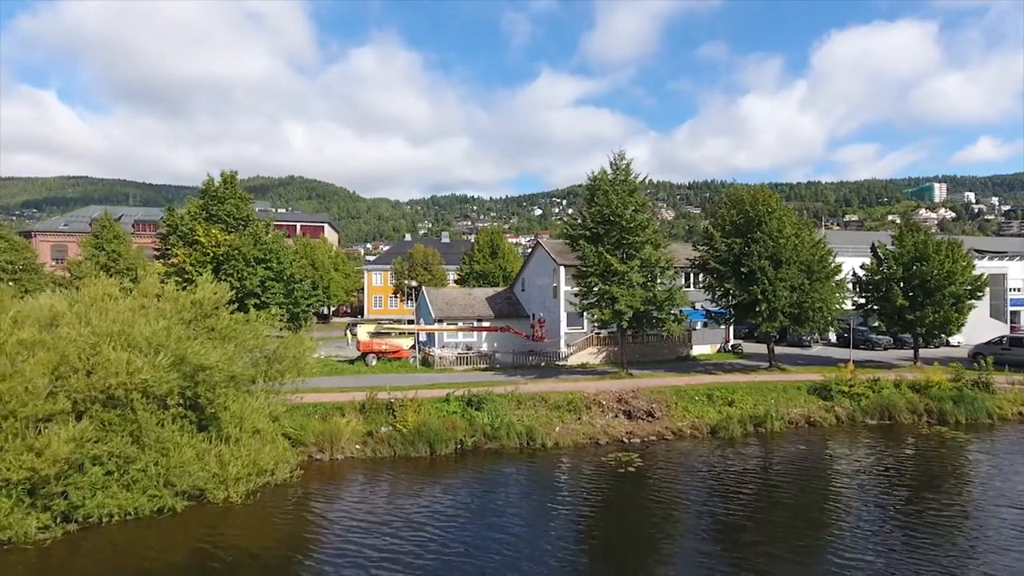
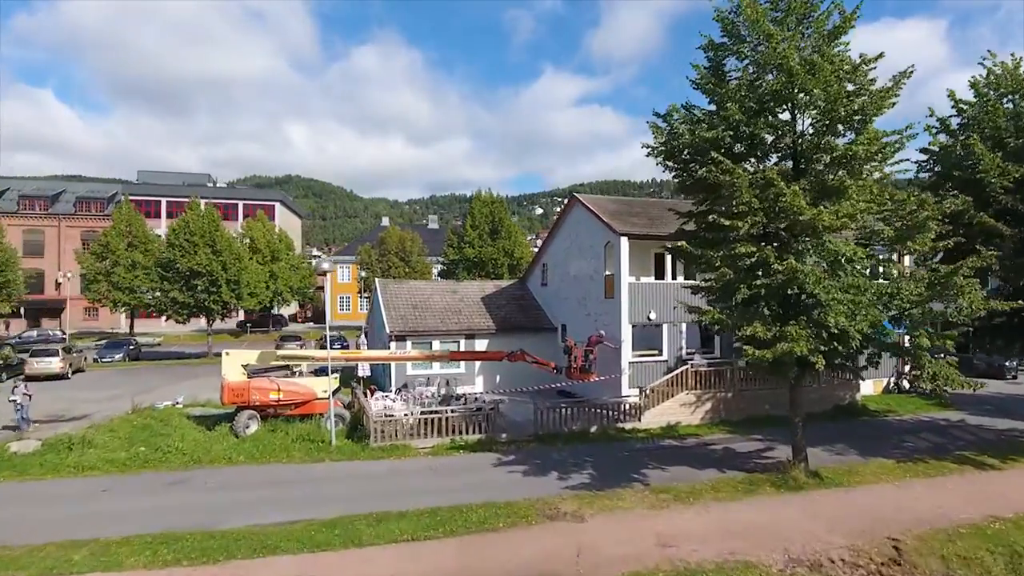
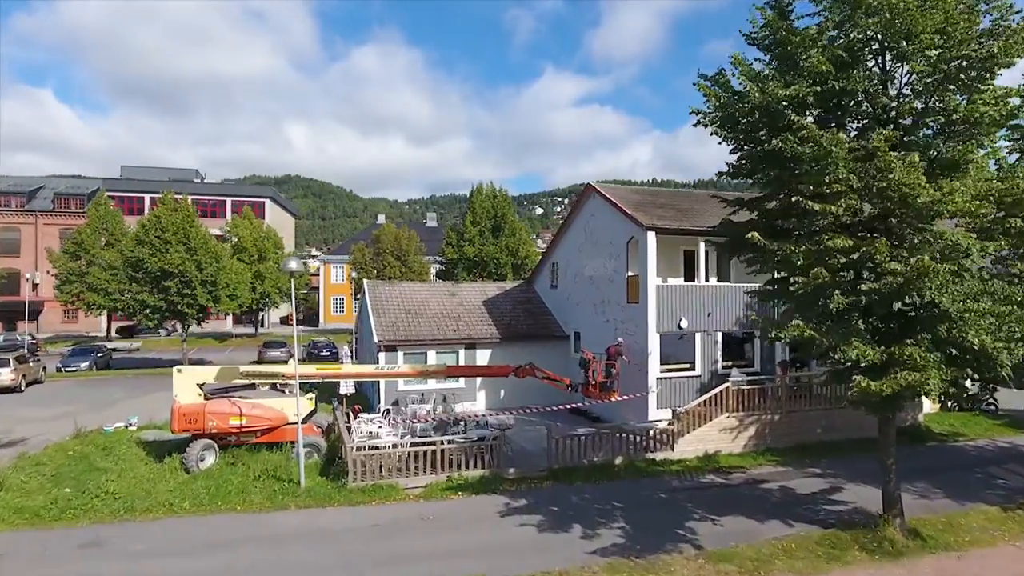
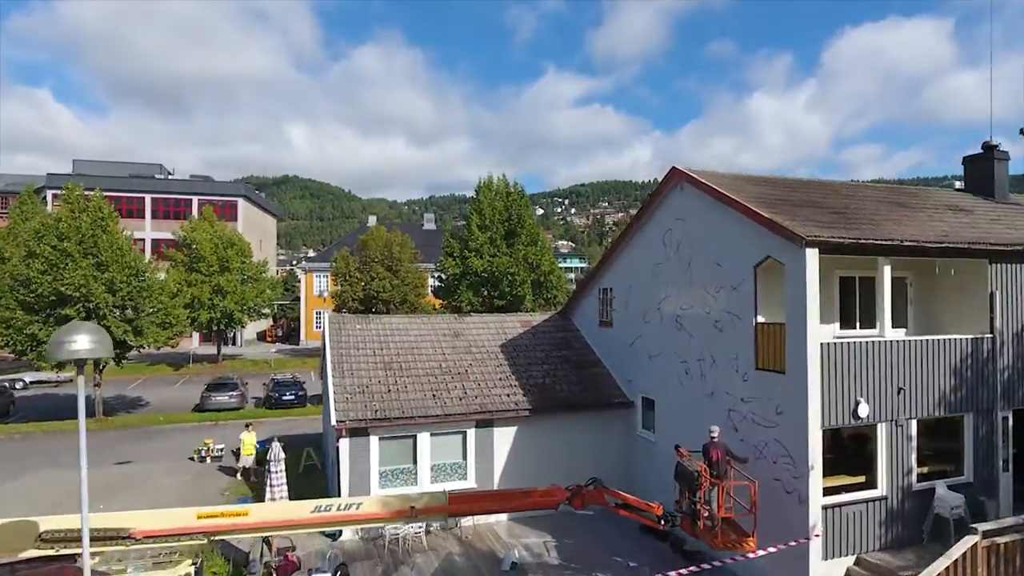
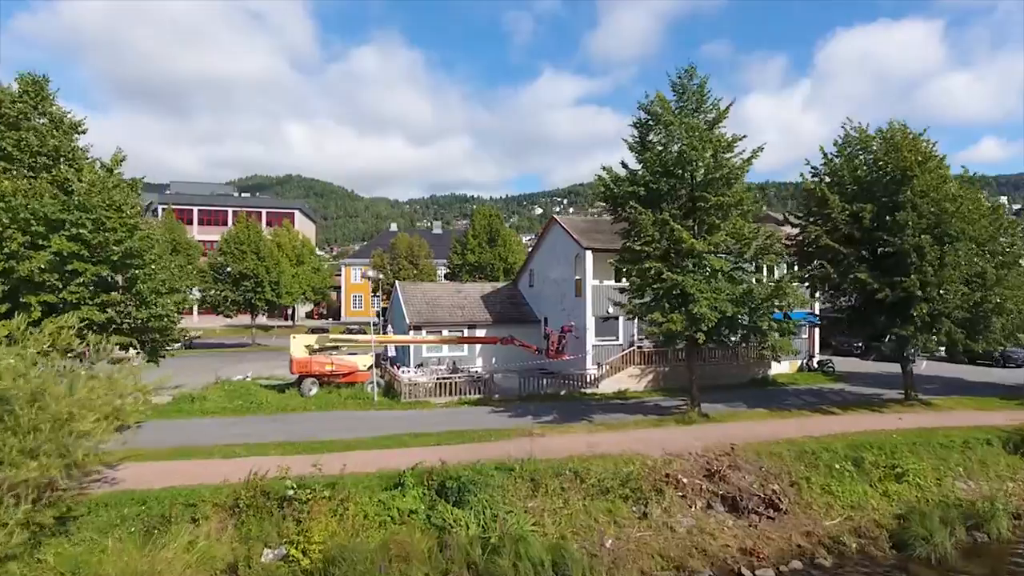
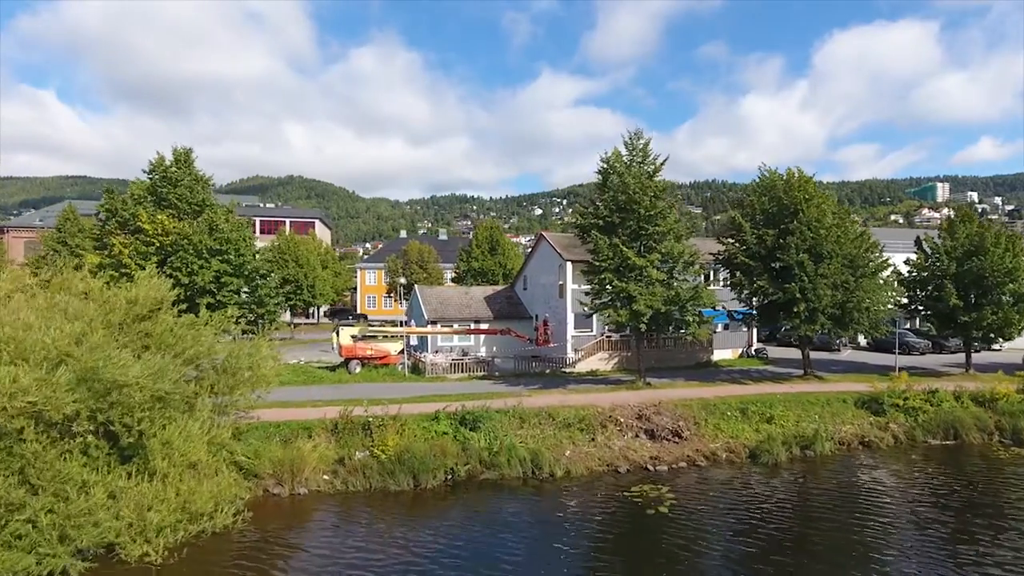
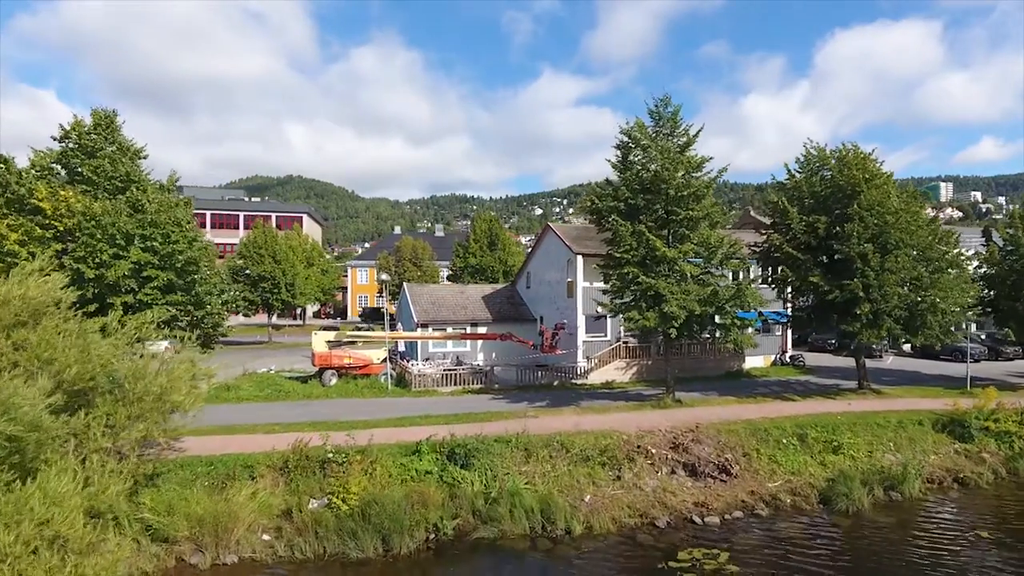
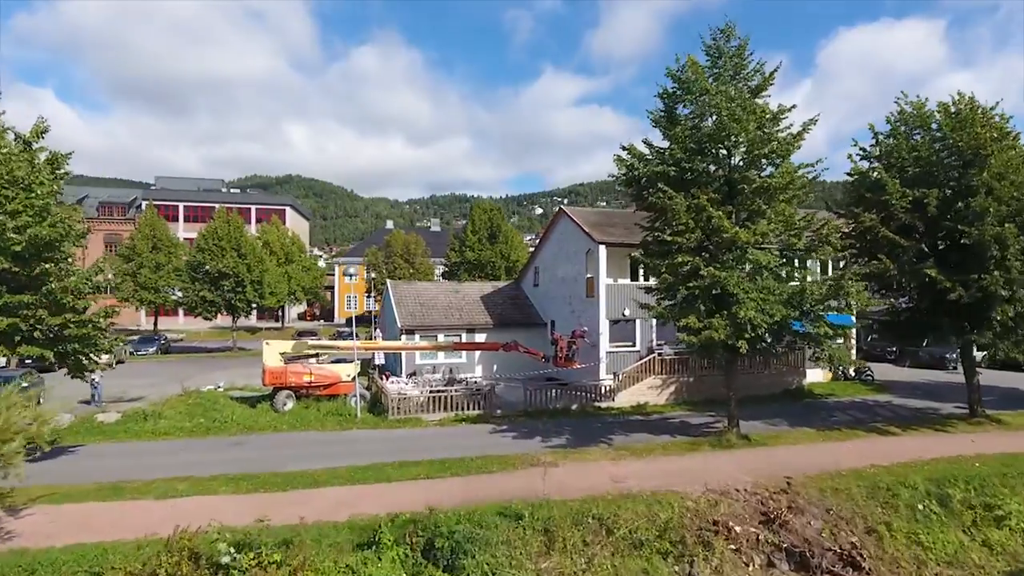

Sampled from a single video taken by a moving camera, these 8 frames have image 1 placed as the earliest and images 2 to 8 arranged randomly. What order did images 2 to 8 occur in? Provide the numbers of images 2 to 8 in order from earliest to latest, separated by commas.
6, 7, 5, 8, 2, 3, 4
